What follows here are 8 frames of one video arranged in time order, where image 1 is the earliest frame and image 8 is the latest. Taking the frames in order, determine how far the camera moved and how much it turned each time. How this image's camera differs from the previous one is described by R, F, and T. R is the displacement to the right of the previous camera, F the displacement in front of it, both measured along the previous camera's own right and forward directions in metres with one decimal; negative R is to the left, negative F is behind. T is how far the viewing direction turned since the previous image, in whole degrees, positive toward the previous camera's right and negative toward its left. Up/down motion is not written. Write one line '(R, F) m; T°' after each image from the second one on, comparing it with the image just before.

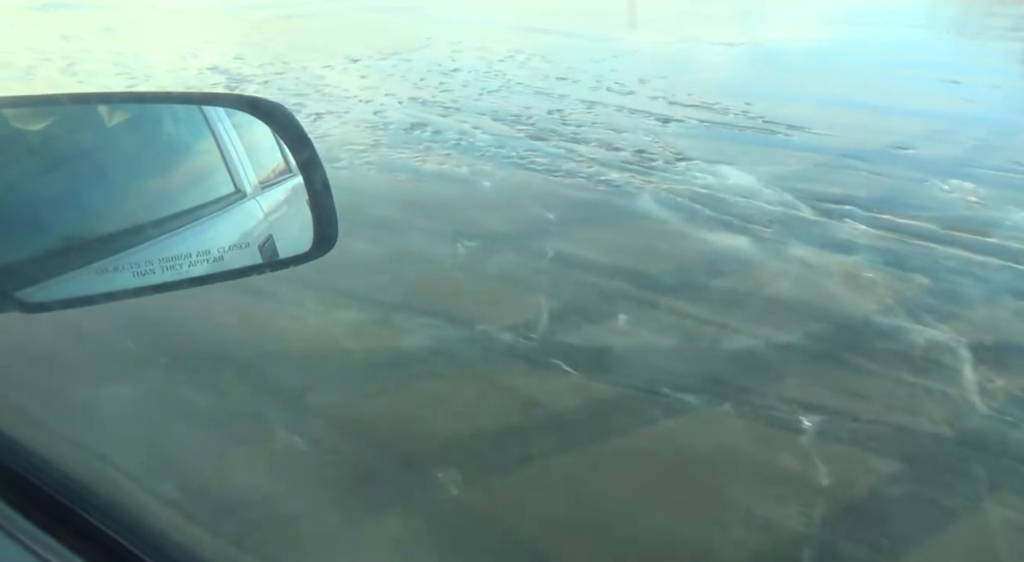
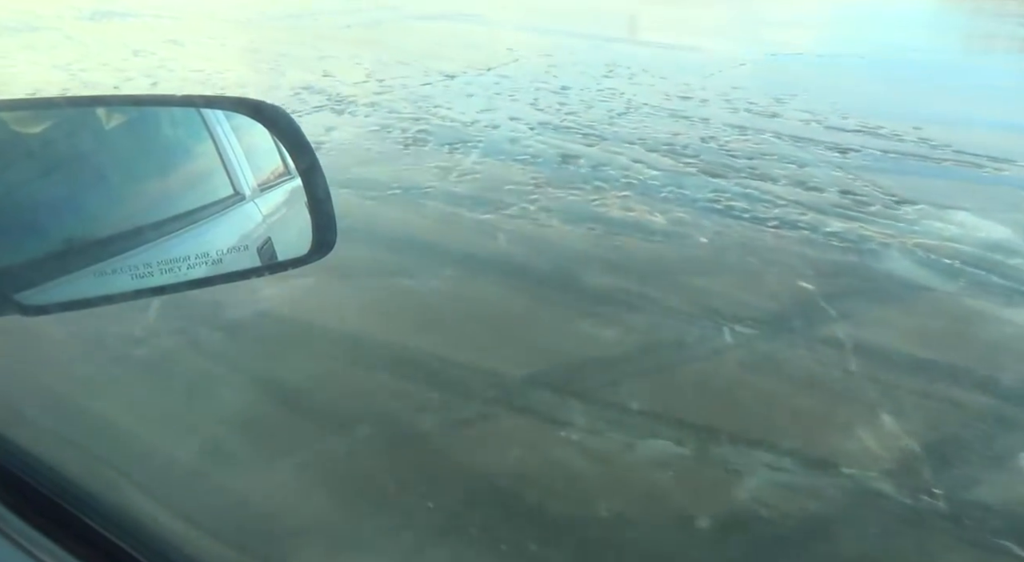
(-1.1, +0.7) m; -2°
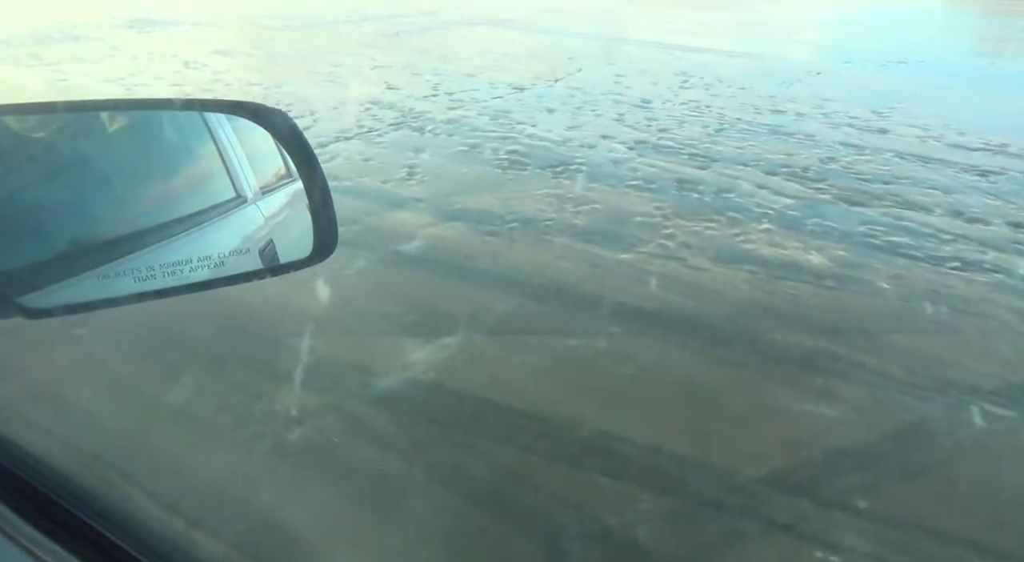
(-0.7, +0.4) m; -1°
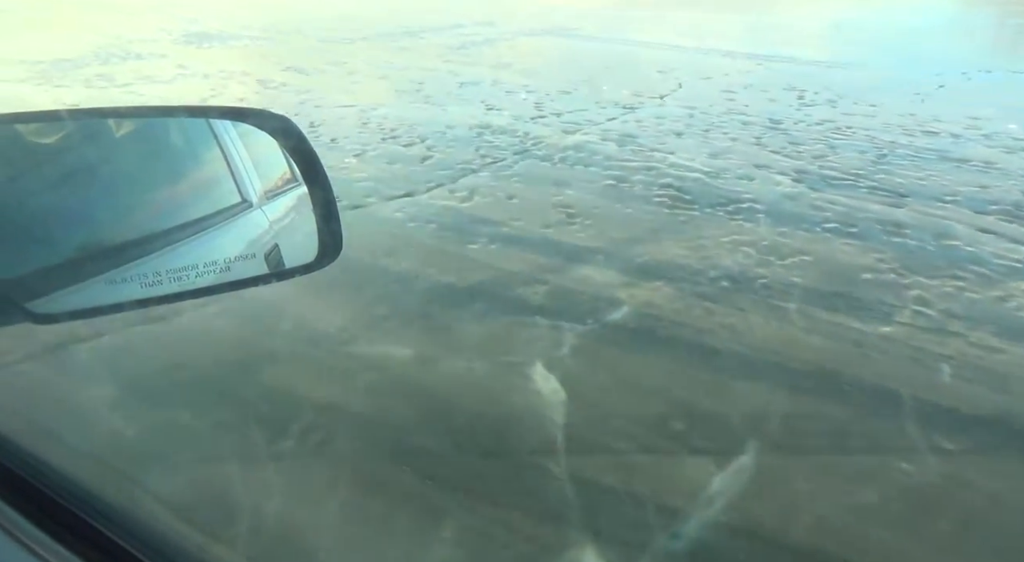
(-0.9, +0.6) m; -2°
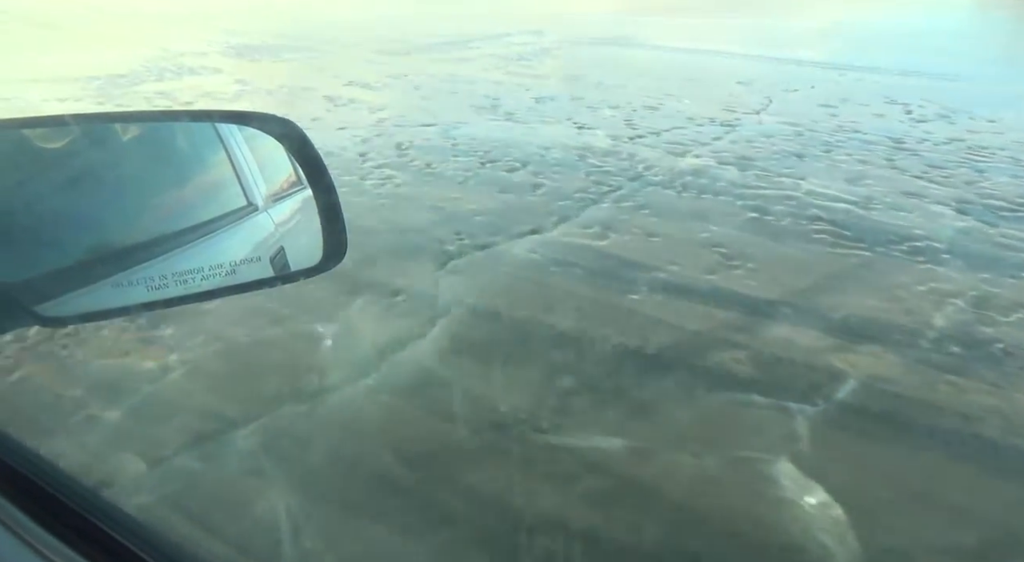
(-0.7, +0.4) m; -2°
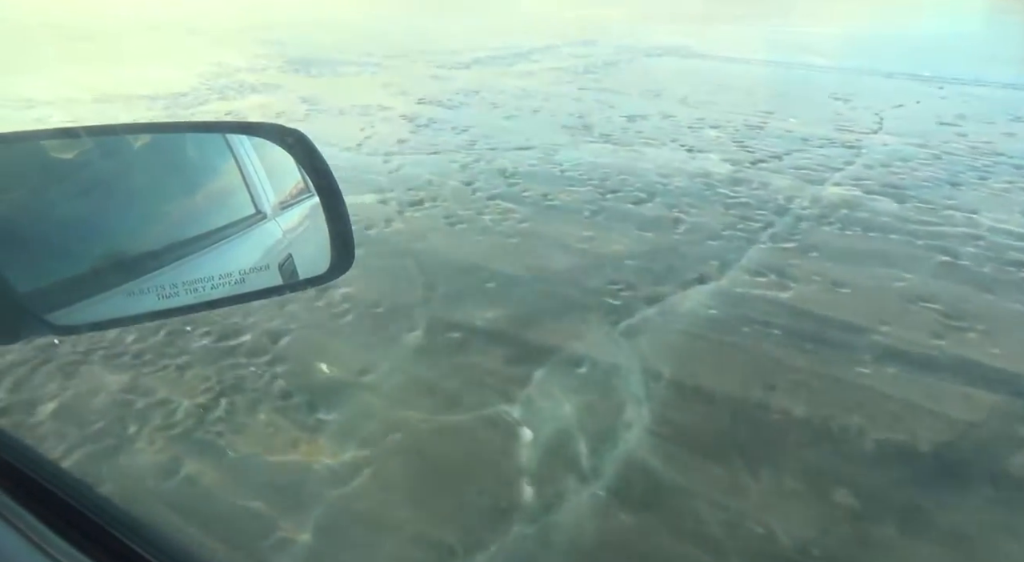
(-0.8, +0.5) m; -2°
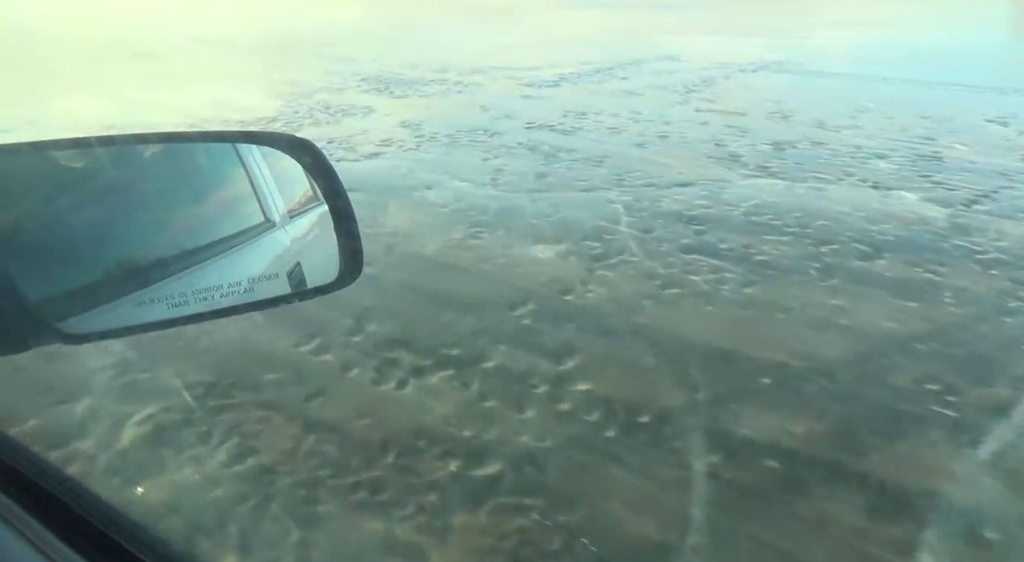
(-1.1, +0.7) m; -3°
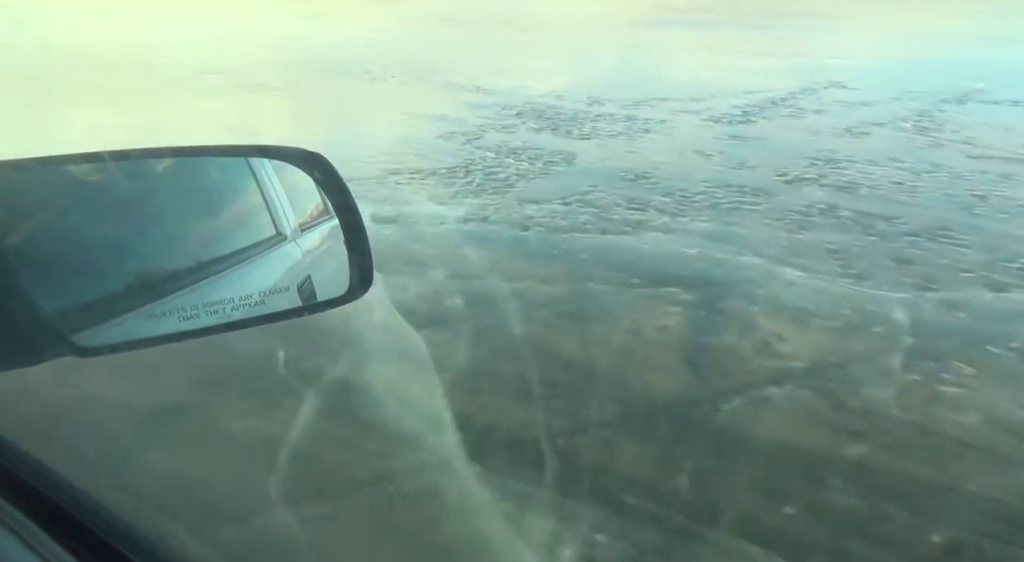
(-2.1, +1.4) m; -4°
